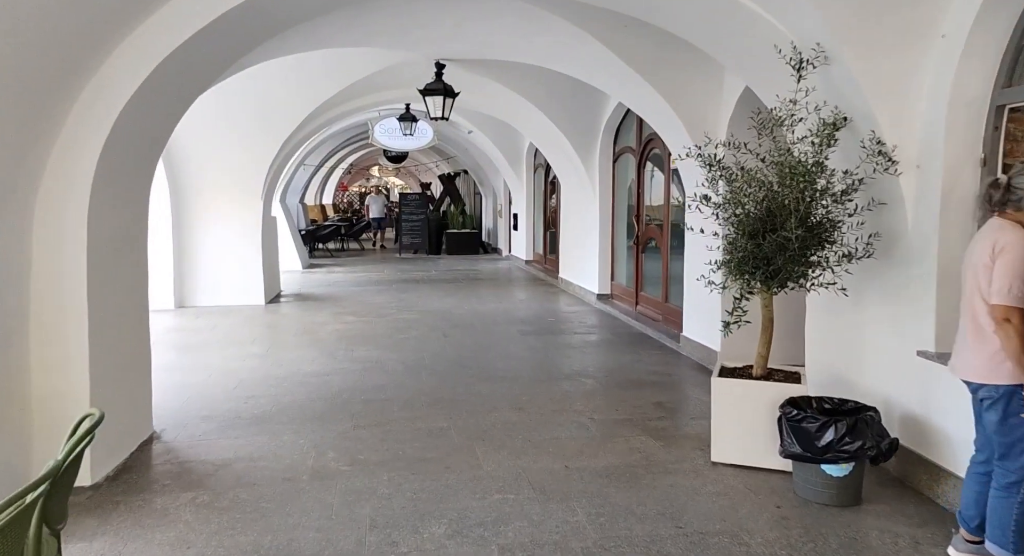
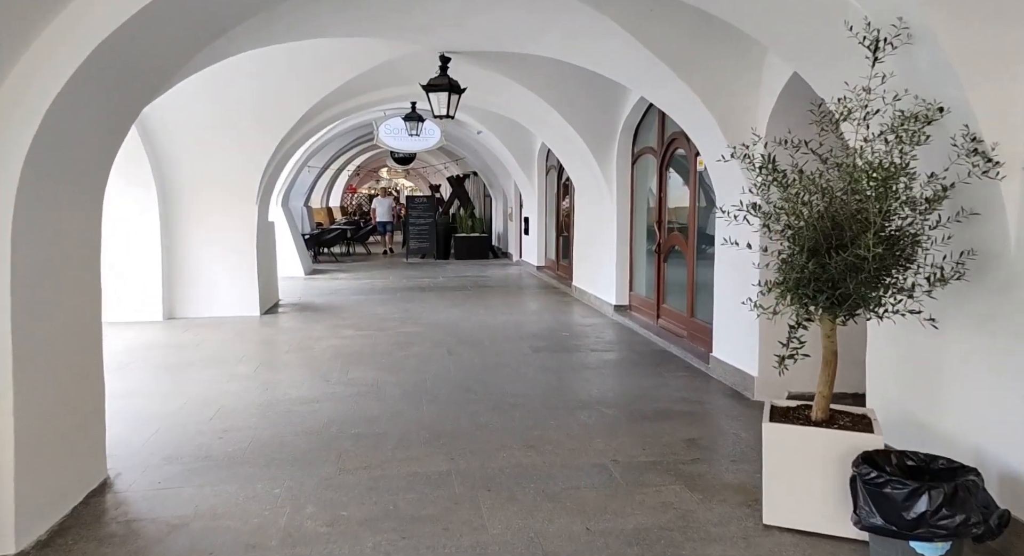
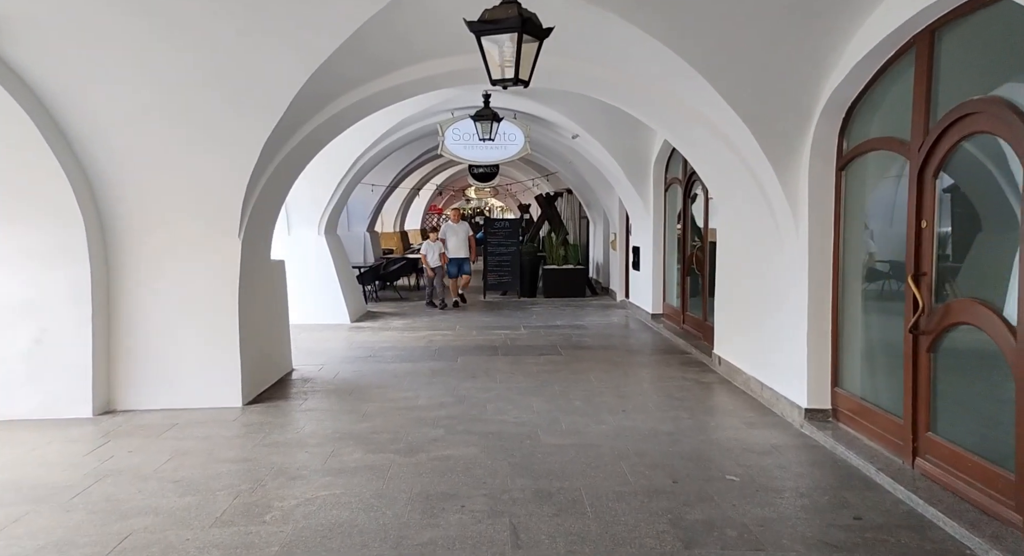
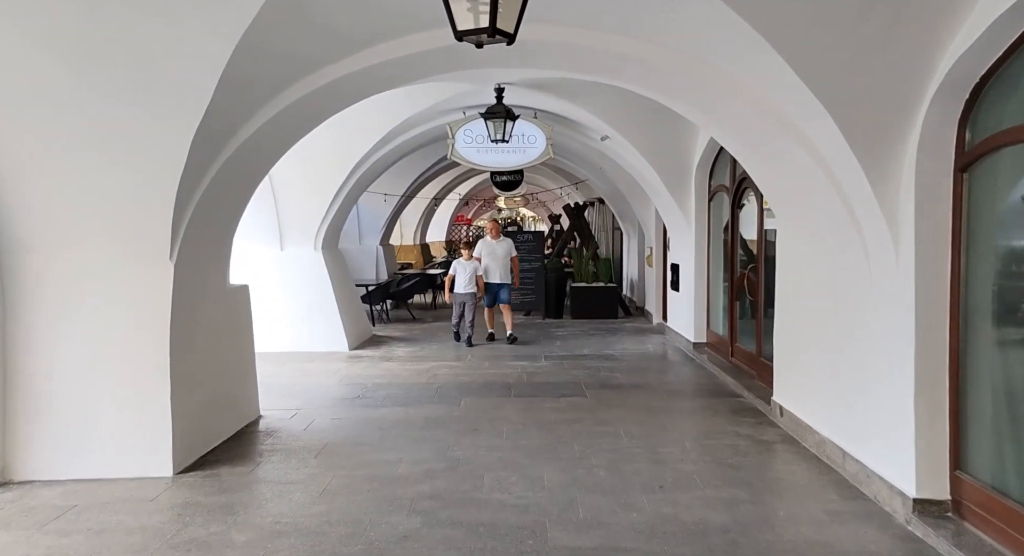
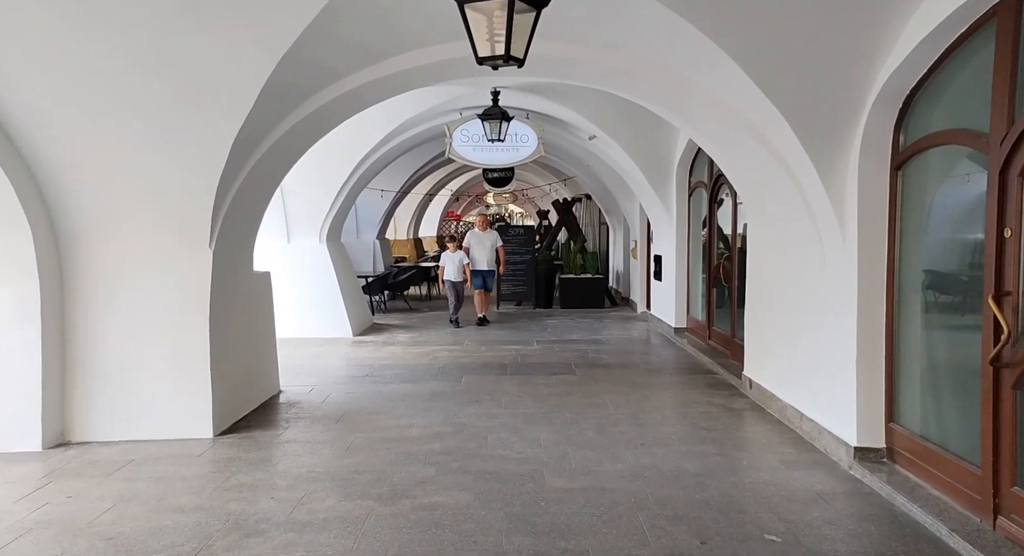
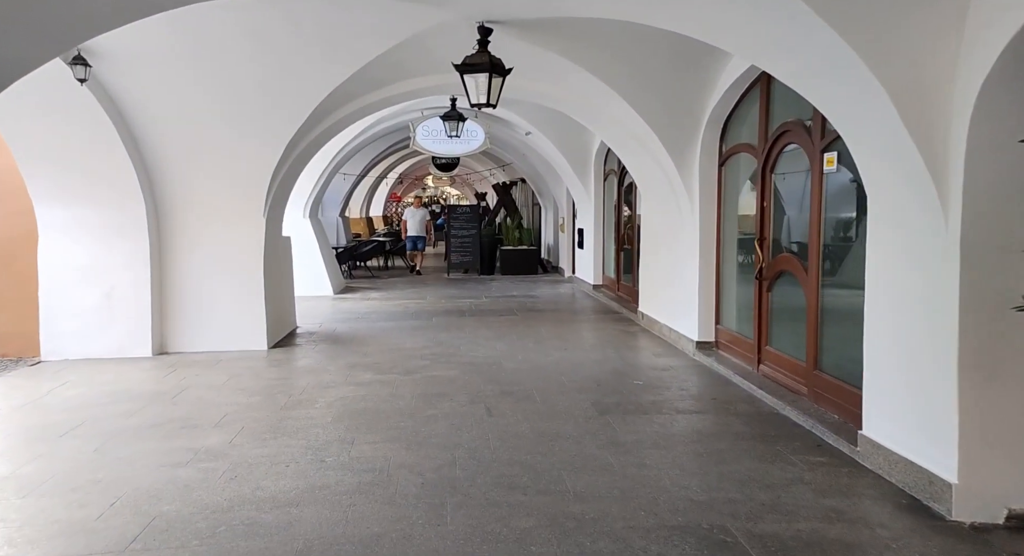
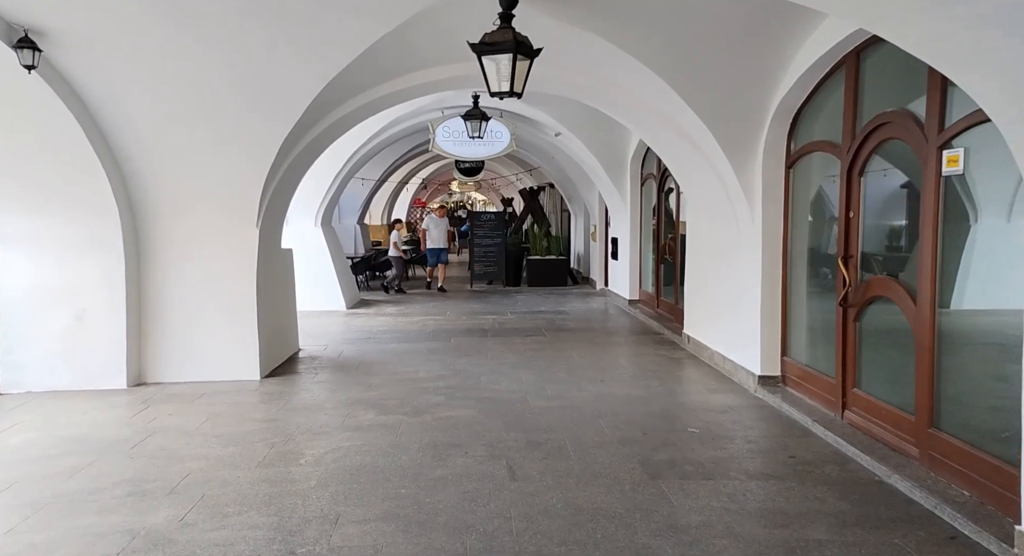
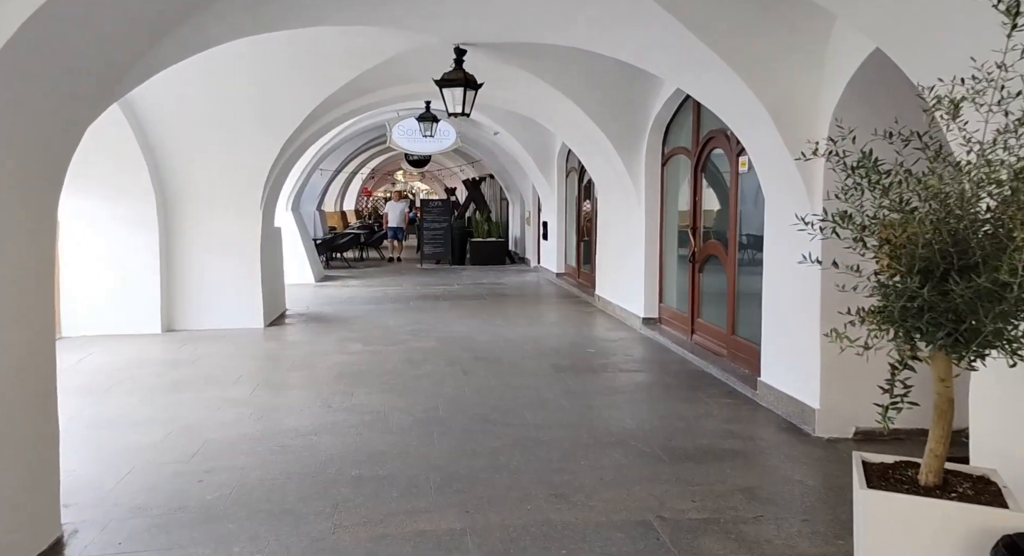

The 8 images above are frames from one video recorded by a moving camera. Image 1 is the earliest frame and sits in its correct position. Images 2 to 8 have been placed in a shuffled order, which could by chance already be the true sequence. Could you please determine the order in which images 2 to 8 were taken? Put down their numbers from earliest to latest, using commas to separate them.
2, 8, 6, 7, 3, 5, 4
